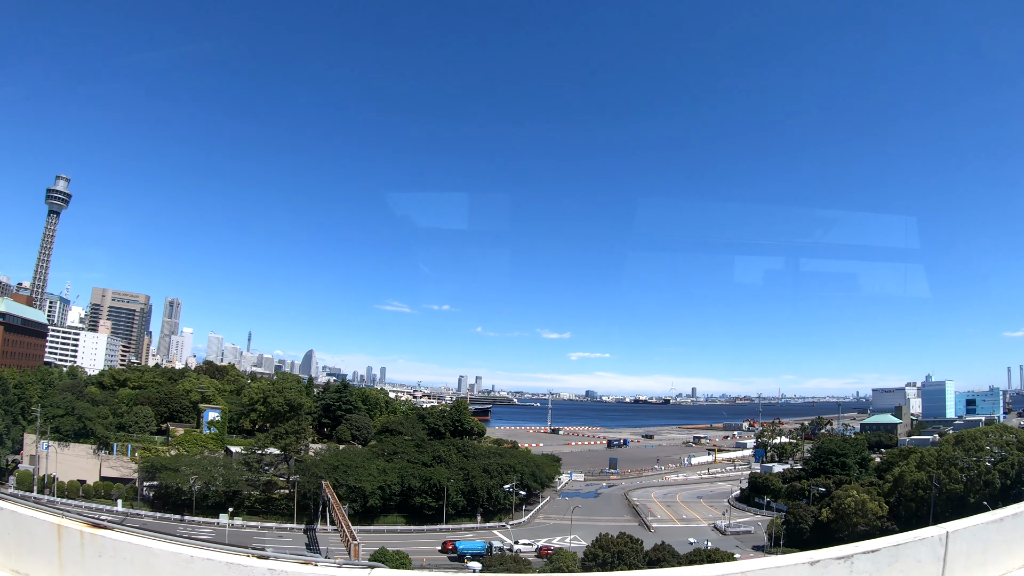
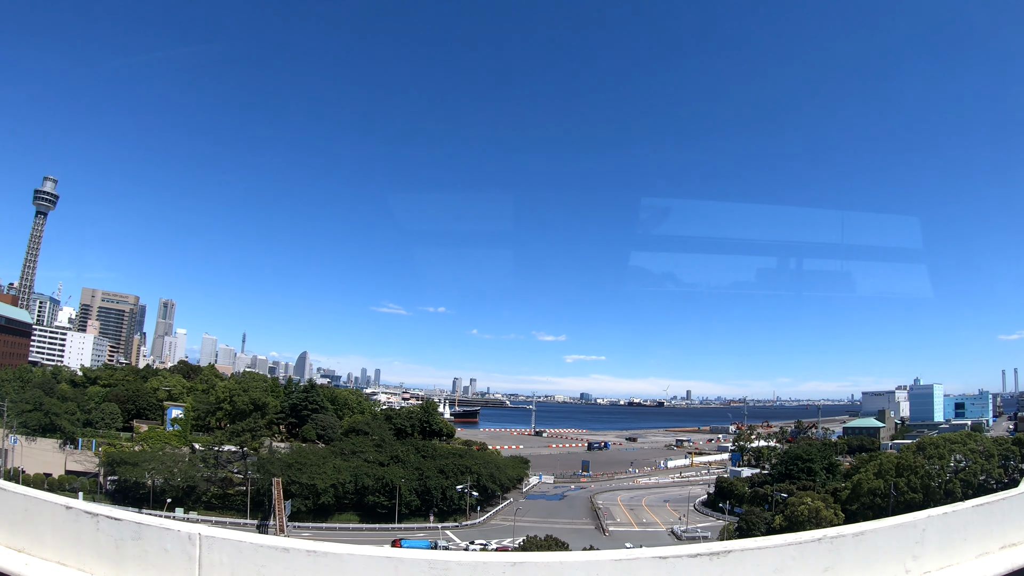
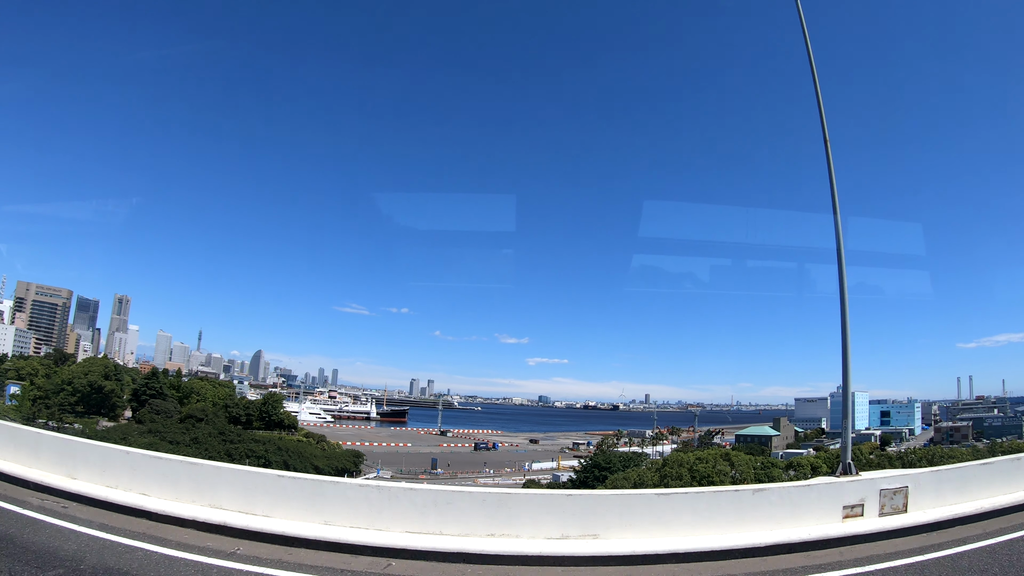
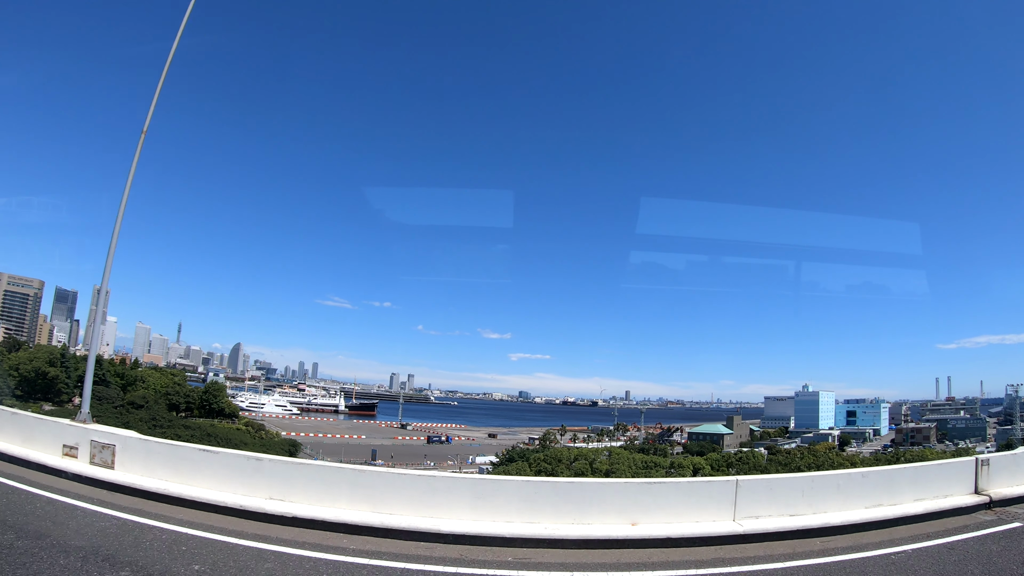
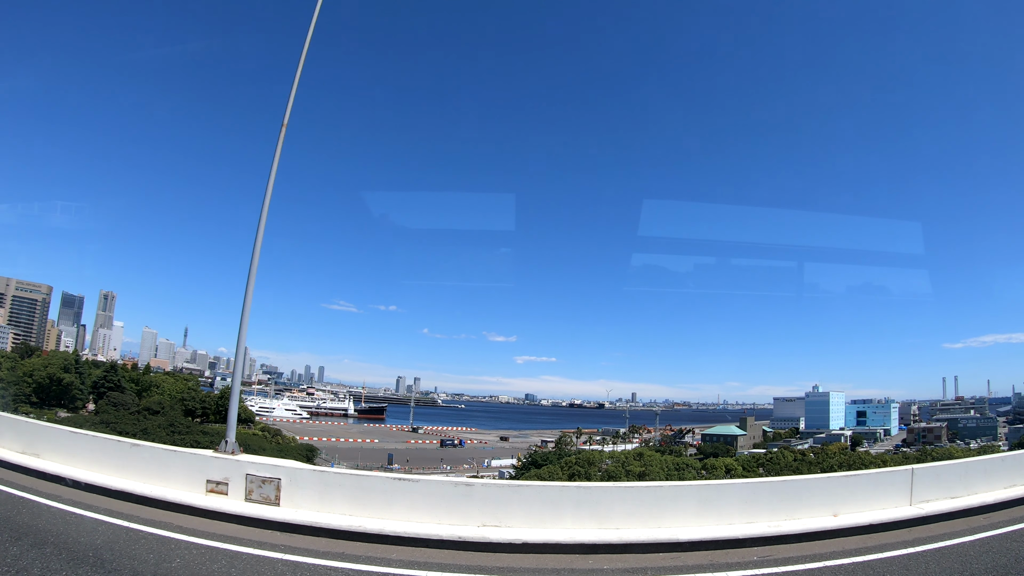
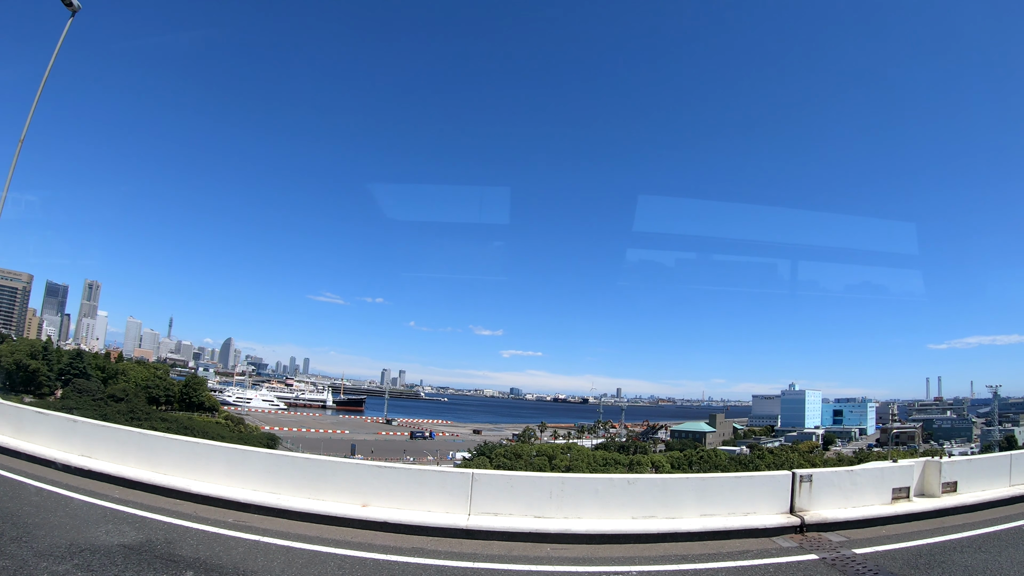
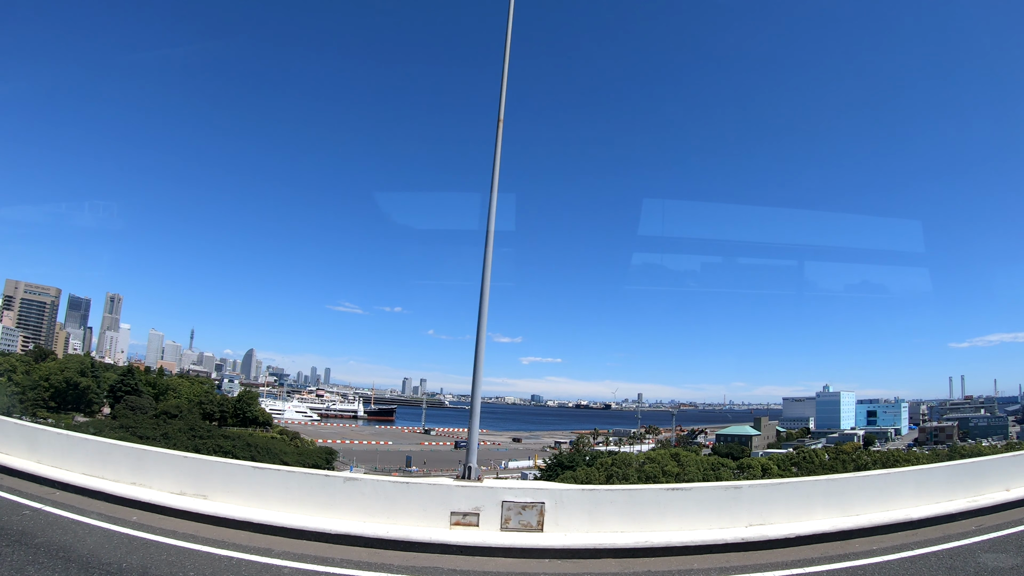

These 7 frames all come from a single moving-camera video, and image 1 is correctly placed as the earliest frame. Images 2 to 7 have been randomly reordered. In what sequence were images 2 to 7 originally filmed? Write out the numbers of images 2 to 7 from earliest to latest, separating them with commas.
2, 3, 7, 5, 4, 6
